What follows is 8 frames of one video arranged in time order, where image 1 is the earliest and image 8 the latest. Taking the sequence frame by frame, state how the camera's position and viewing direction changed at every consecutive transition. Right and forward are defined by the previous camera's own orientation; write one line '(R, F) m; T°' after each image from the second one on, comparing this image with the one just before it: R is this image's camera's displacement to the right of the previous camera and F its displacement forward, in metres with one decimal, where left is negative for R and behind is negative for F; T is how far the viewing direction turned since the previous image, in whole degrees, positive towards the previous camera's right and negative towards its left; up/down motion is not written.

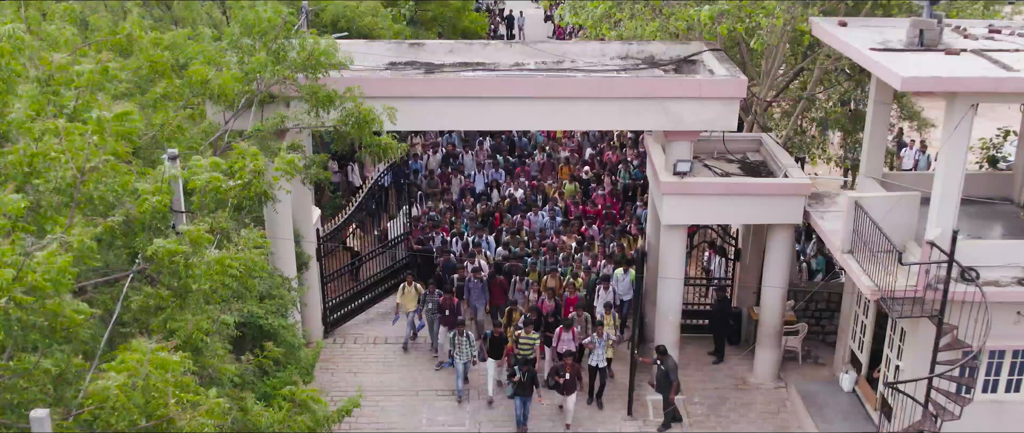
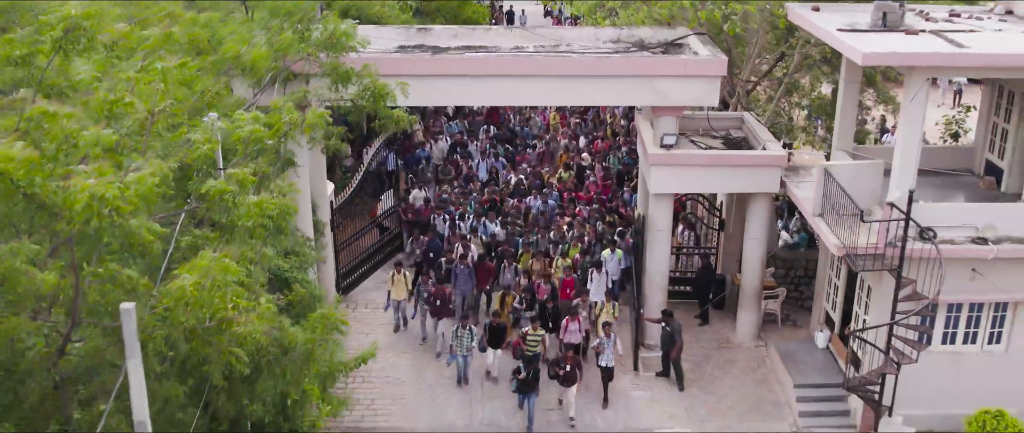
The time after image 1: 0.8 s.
(0.0, -1.3) m; 0°
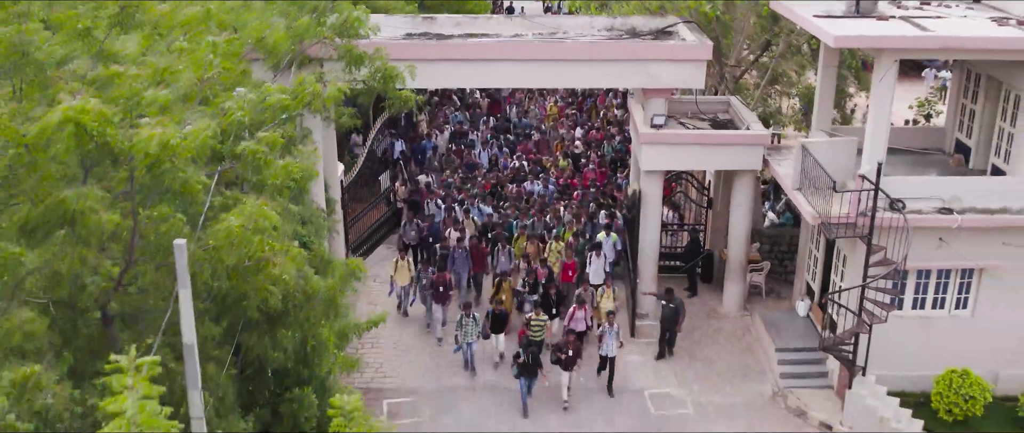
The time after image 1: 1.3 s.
(0.0, -1.1) m; 0°
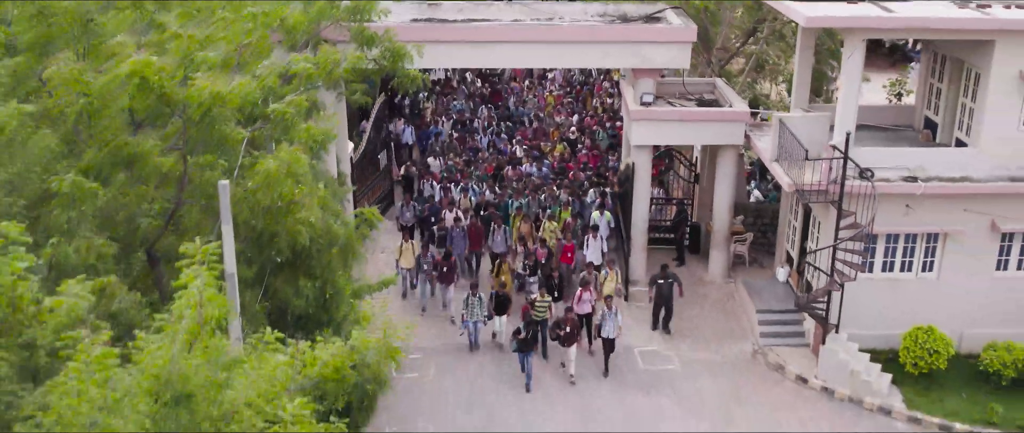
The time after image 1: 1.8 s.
(0.0, -1.3) m; 0°
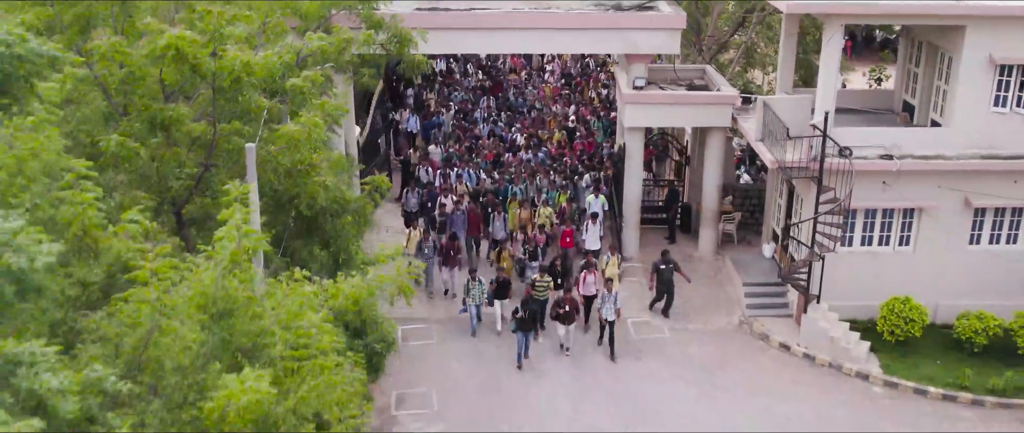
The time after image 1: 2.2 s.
(0.0, -1.0) m; 0°
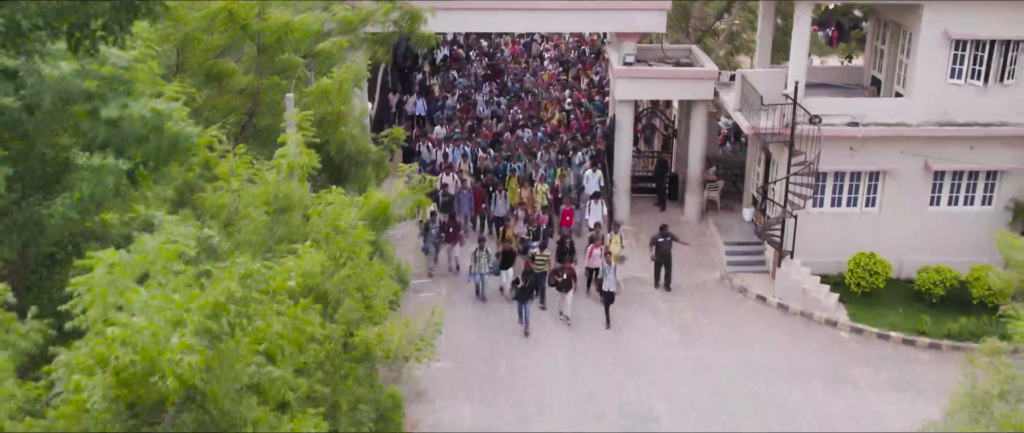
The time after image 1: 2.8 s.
(0.0, -1.8) m; 0°
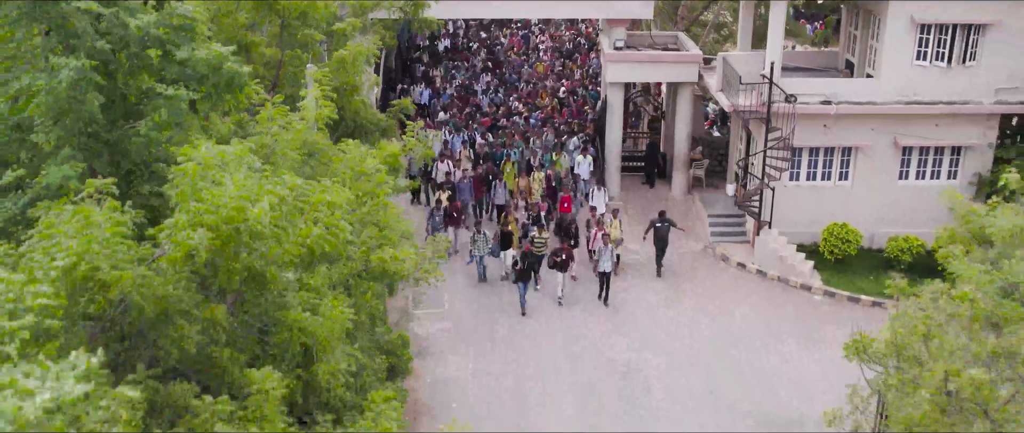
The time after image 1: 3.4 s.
(+0.1, -1.5) m; 0°
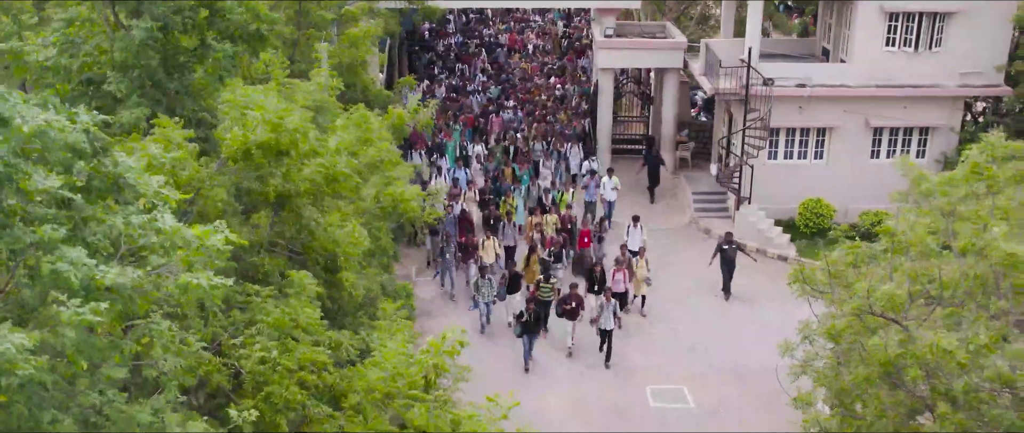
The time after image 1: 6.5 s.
(+0.1, -1.5) m; 0°
